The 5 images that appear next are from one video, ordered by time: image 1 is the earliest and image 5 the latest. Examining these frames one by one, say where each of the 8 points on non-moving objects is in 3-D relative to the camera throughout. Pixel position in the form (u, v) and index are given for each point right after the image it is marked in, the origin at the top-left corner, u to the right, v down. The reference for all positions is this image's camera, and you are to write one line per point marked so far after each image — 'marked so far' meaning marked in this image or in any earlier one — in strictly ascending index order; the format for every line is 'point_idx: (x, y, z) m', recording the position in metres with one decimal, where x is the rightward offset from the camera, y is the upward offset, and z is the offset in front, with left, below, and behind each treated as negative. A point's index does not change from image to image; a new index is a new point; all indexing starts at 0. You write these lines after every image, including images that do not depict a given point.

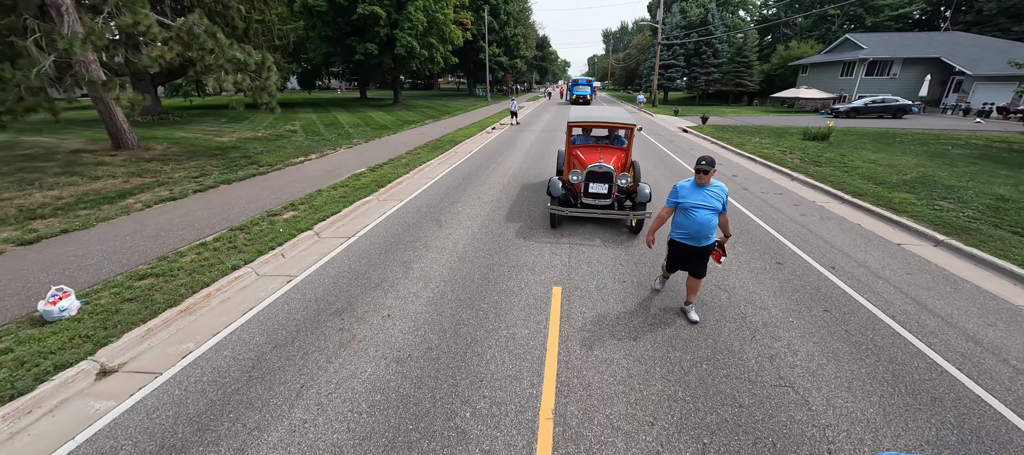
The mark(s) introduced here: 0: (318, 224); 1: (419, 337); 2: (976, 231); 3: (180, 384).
0: (-3.7, +0.1, +7.3) m
1: (-1.0, -1.2, +4.2) m
2: (+8.2, 0.0, +6.7) m
3: (-3.2, -1.5, +3.7) m
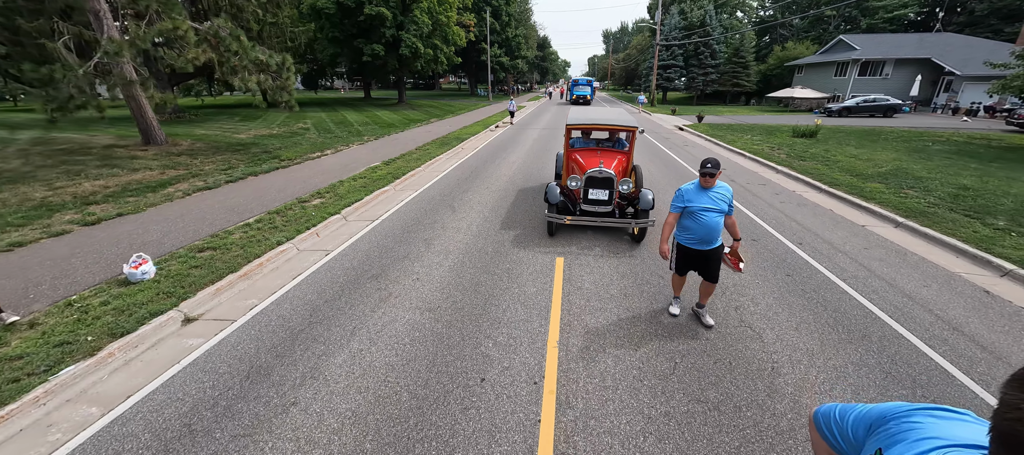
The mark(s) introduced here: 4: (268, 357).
0: (-3.6, +0.4, +8.1) m
1: (-0.9, -0.9, +5.1) m
2: (+8.4, +0.3, +7.5) m
3: (-3.0, -1.2, +4.5) m
4: (-2.6, -1.4, +4.0) m
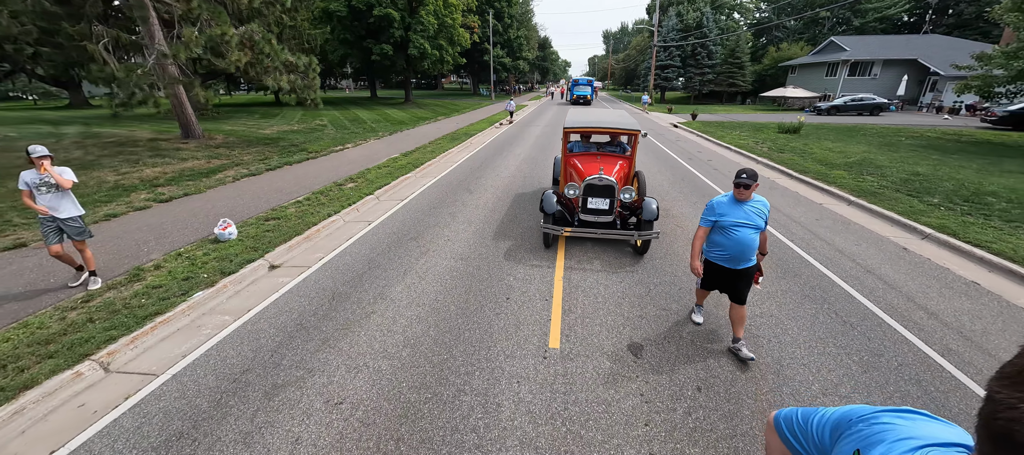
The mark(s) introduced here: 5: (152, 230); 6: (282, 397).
0: (-3.4, +0.9, +9.4) m
1: (-0.6, -0.4, +6.3) m
2: (+8.6, +0.8, +8.8) m
3: (-2.8, -0.6, +5.7) m
4: (-2.3, -0.8, +5.2) m
5: (-6.6, 0.0, +6.9) m
6: (-2.1, -1.5, +3.5) m
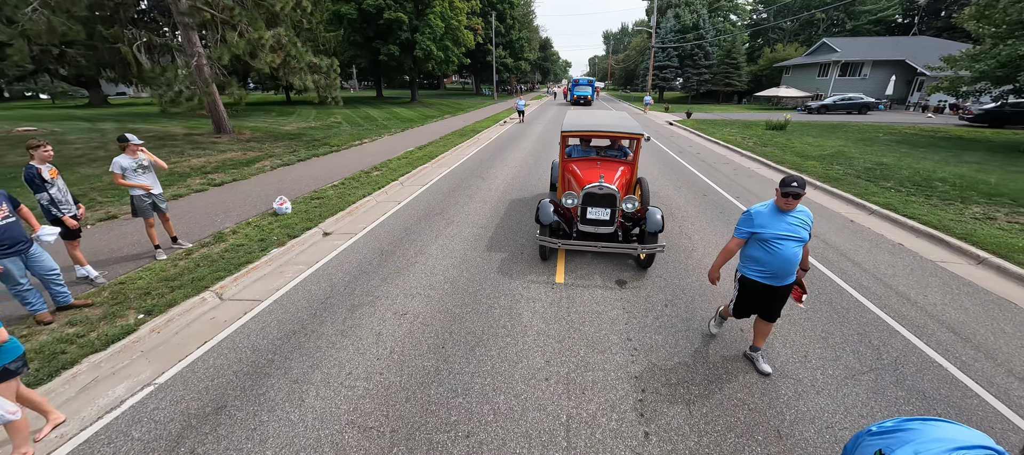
0: (-3.1, +1.4, +10.6) m
1: (-0.4, +0.1, +7.6) m
2: (+8.8, +1.3, +10.0) m
3: (-2.6, -0.2, +7.0) m
4: (-2.1, -0.3, +6.5) m
5: (-6.4, +0.5, +8.2) m
6: (-1.9, -1.0, +4.7) m
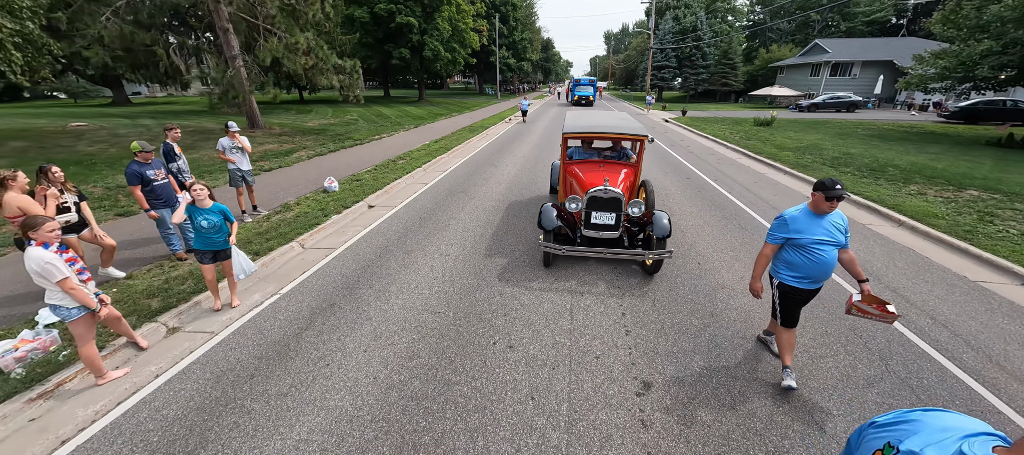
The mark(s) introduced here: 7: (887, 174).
0: (-2.8, +2.0, +12.1) m
1: (-0.2, +0.7, +9.1) m
2: (+9.1, +1.9, +11.4) m
3: (-2.3, +0.5, +8.5) m
4: (-1.8, +0.3, +8.0) m
5: (-6.1, +1.1, +9.7) m
6: (-1.6, -0.4, +6.2) m
7: (+10.3, +1.5, +10.3) m
